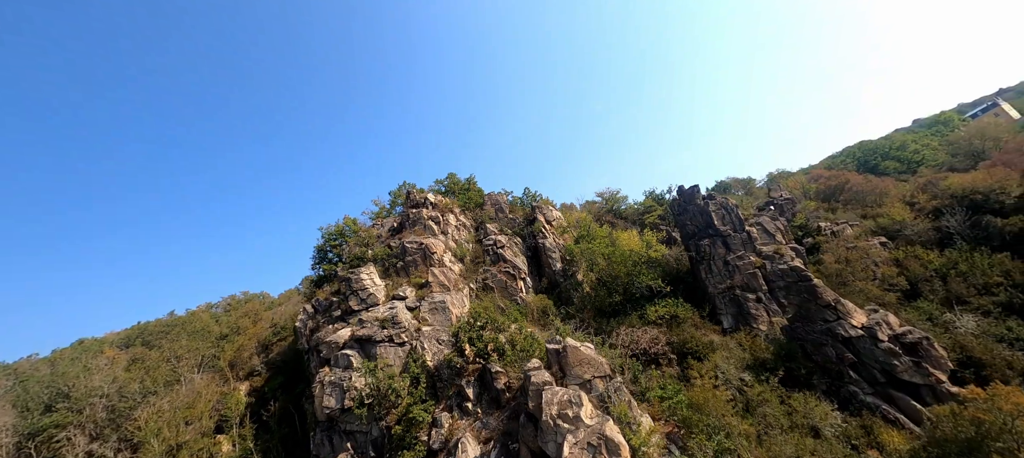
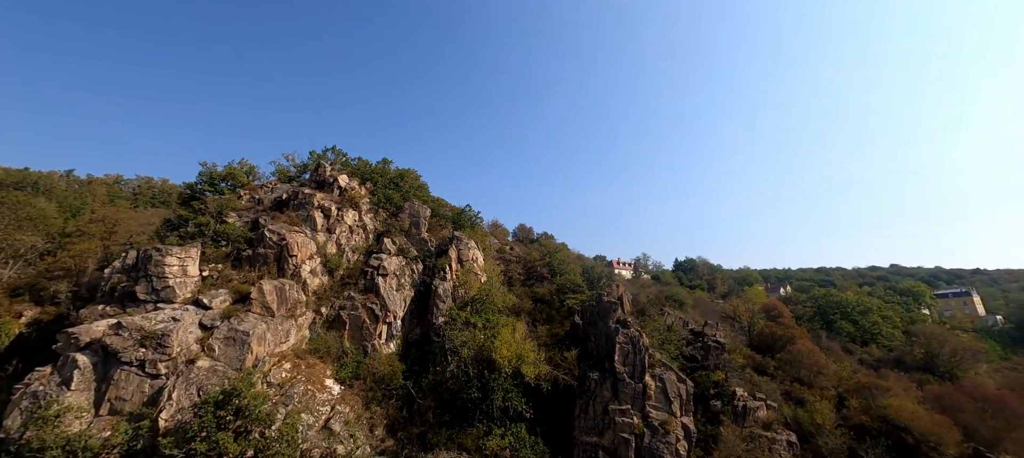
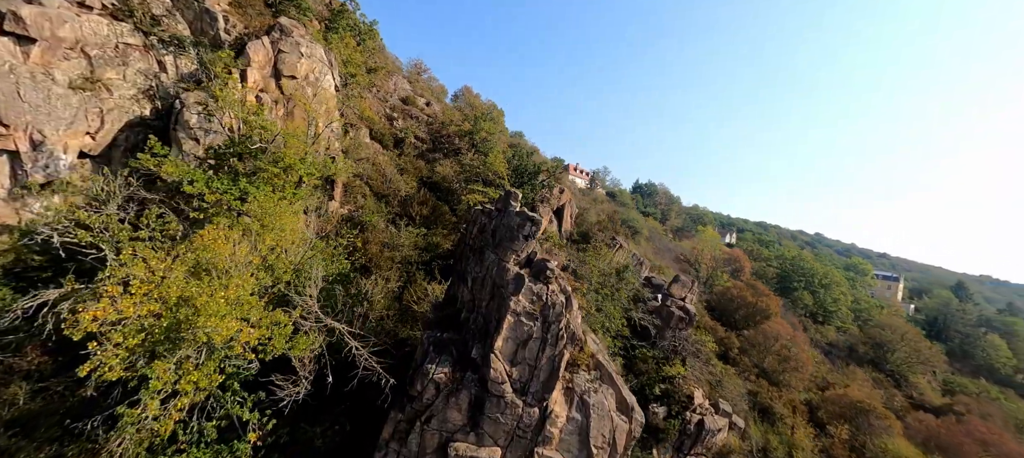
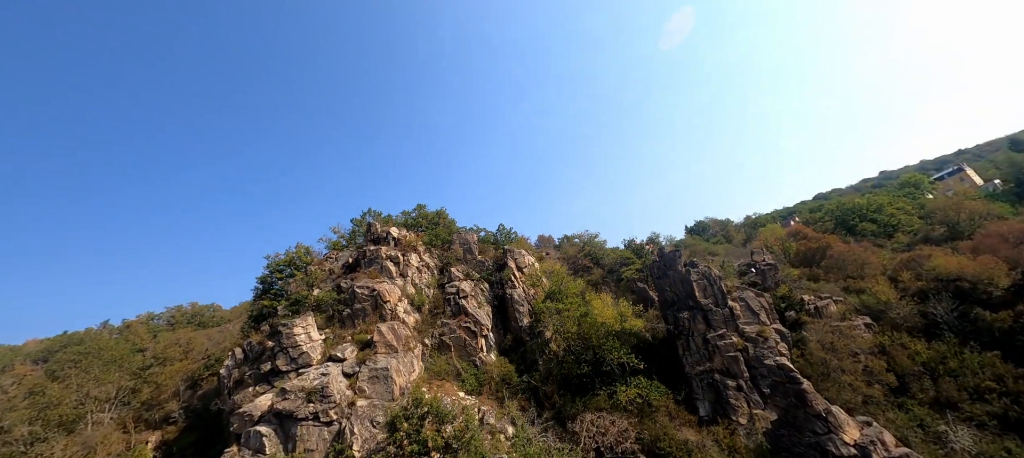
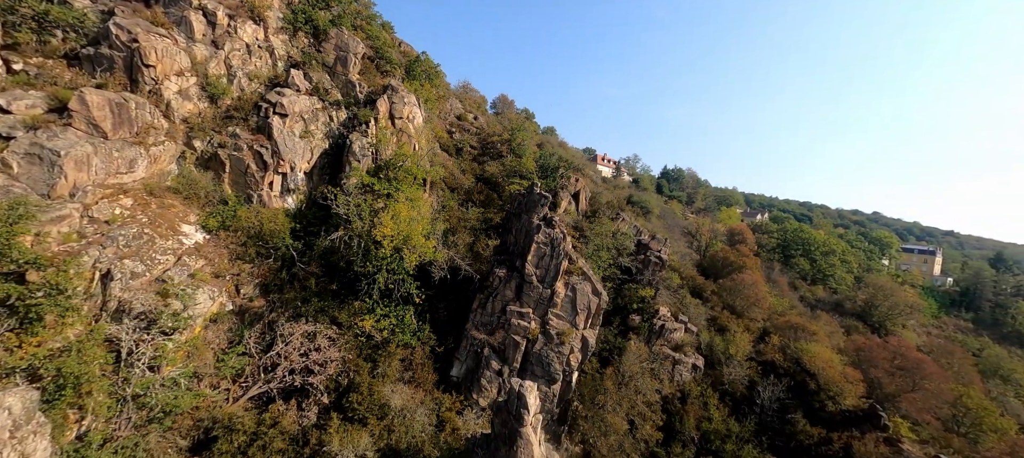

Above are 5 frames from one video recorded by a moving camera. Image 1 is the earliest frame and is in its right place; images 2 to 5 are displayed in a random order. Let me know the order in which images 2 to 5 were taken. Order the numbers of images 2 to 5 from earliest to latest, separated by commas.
4, 2, 5, 3
